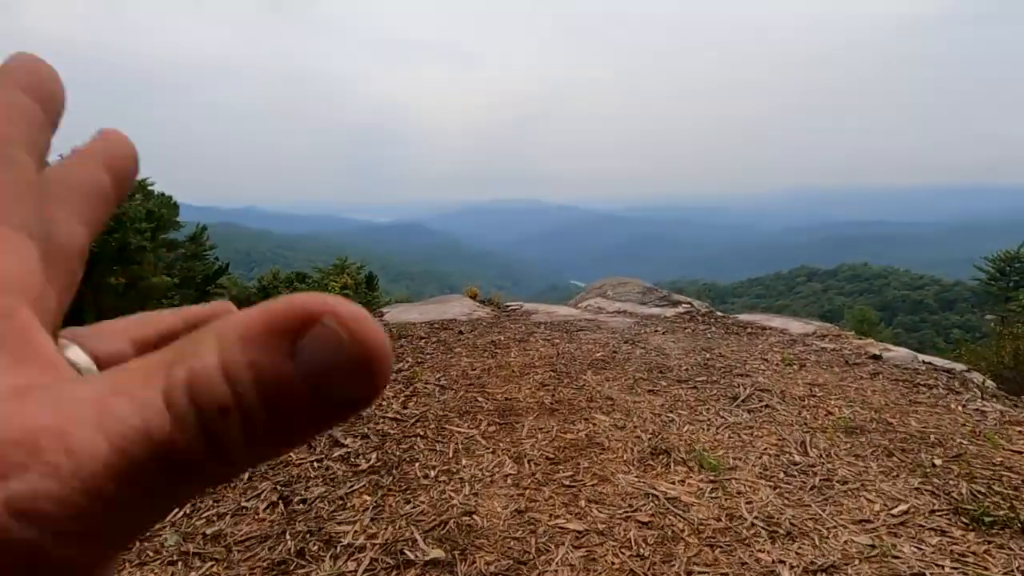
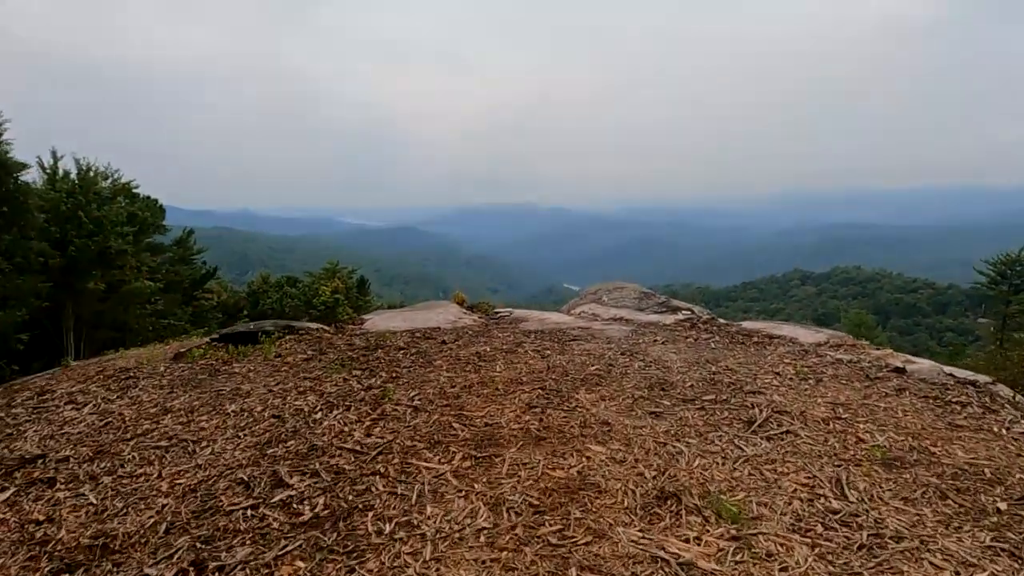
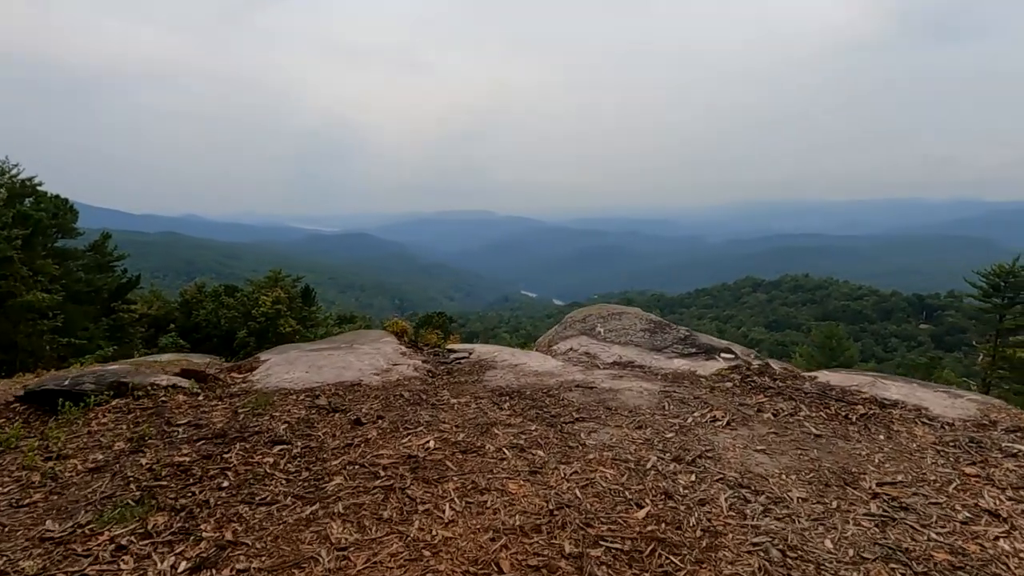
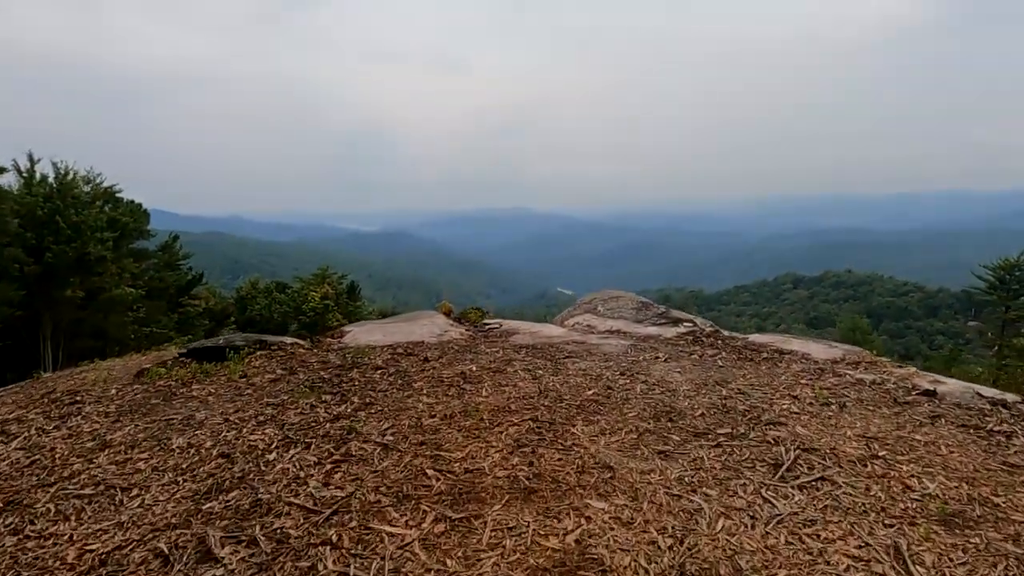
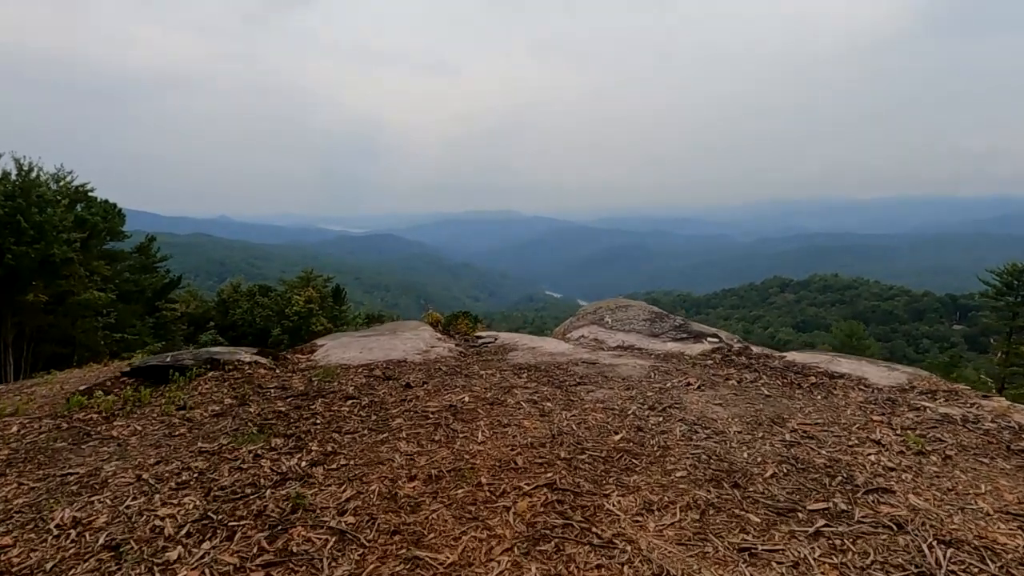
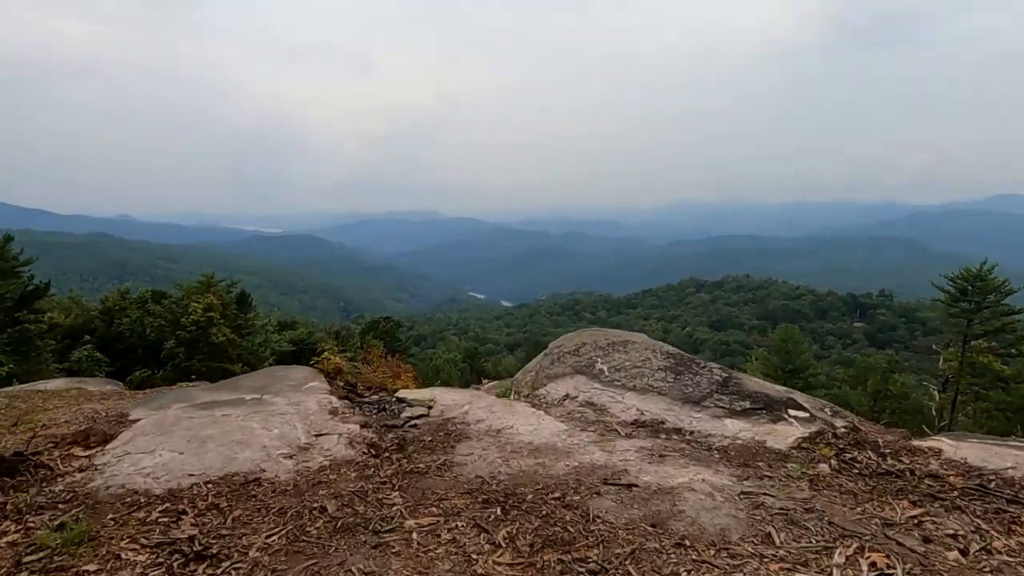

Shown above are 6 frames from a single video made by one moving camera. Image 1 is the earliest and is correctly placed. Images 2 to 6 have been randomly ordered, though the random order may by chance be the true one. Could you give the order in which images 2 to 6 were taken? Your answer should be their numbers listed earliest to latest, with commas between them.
2, 4, 5, 3, 6
